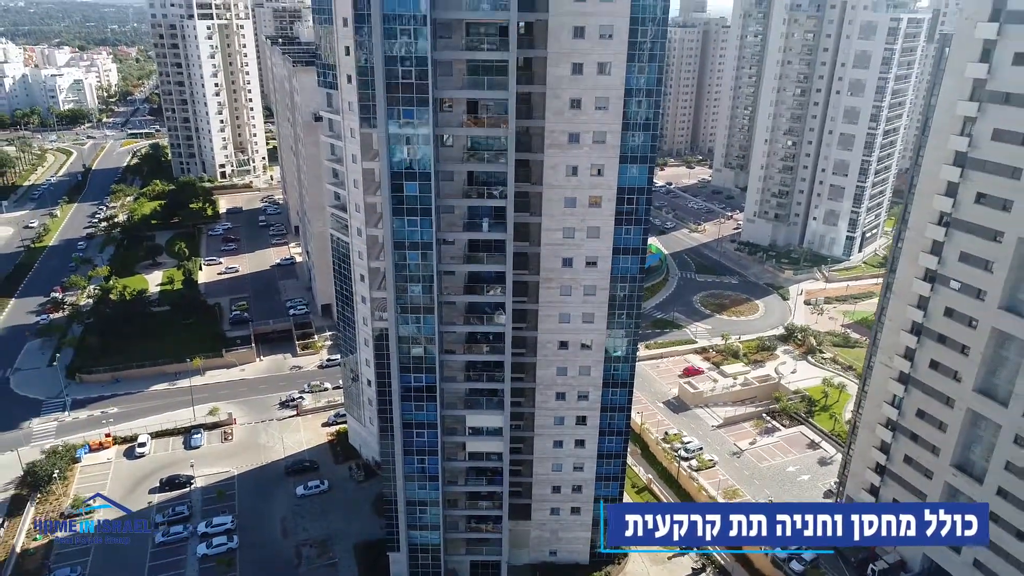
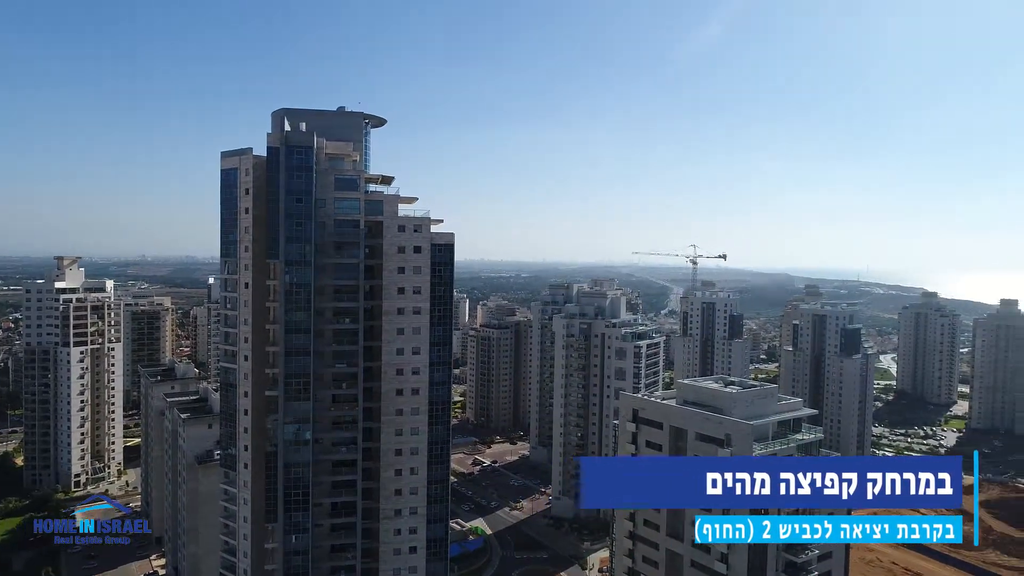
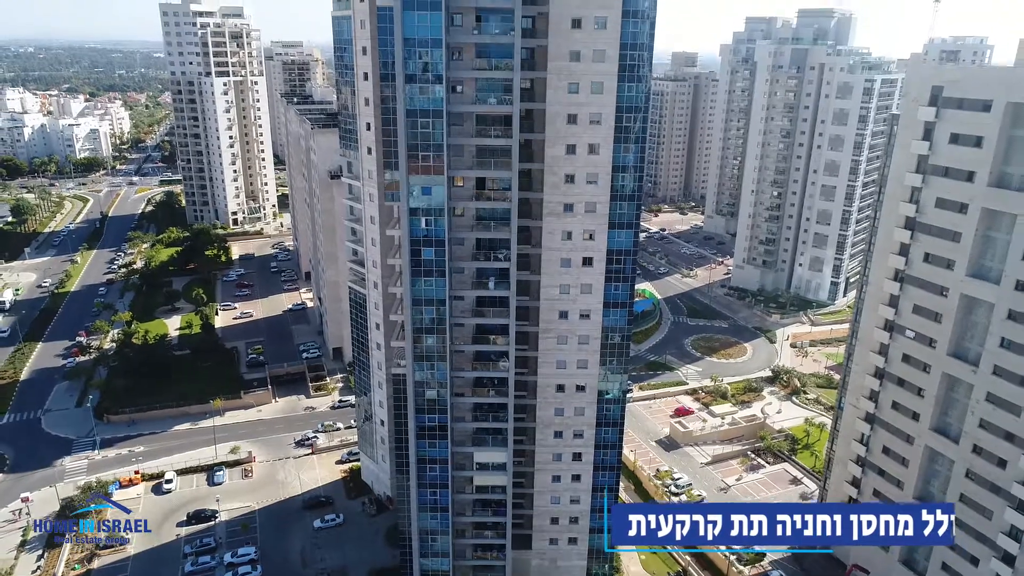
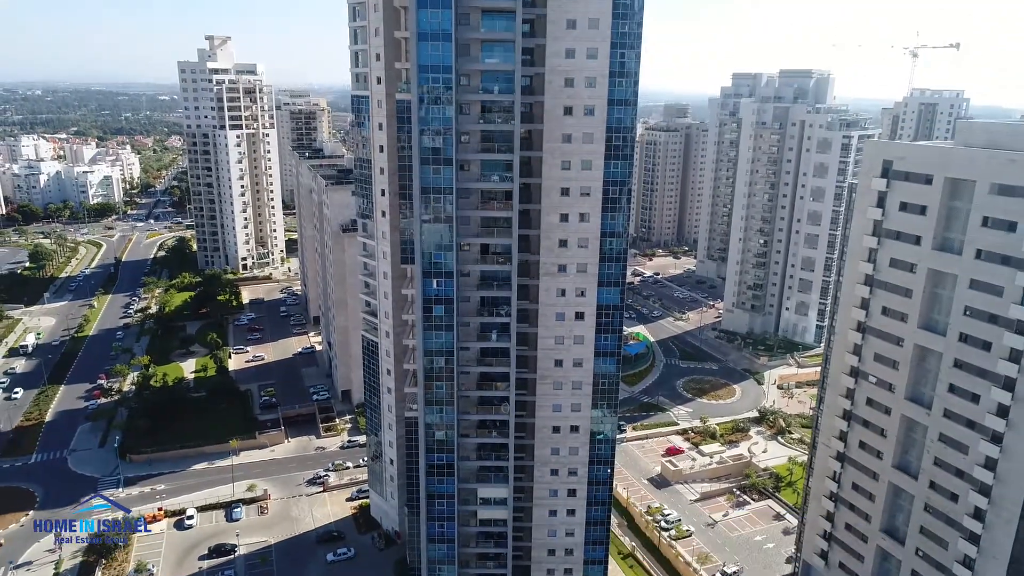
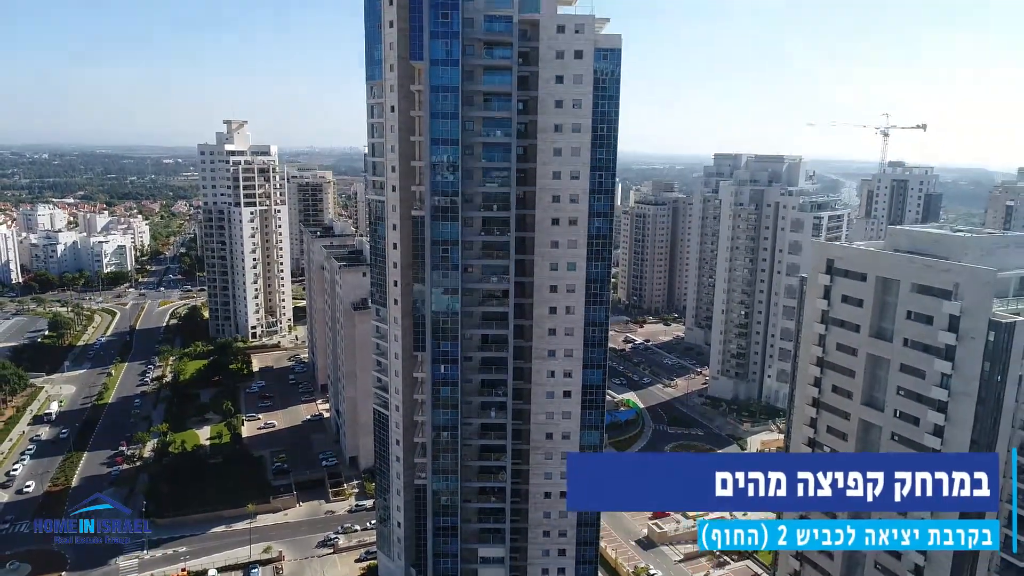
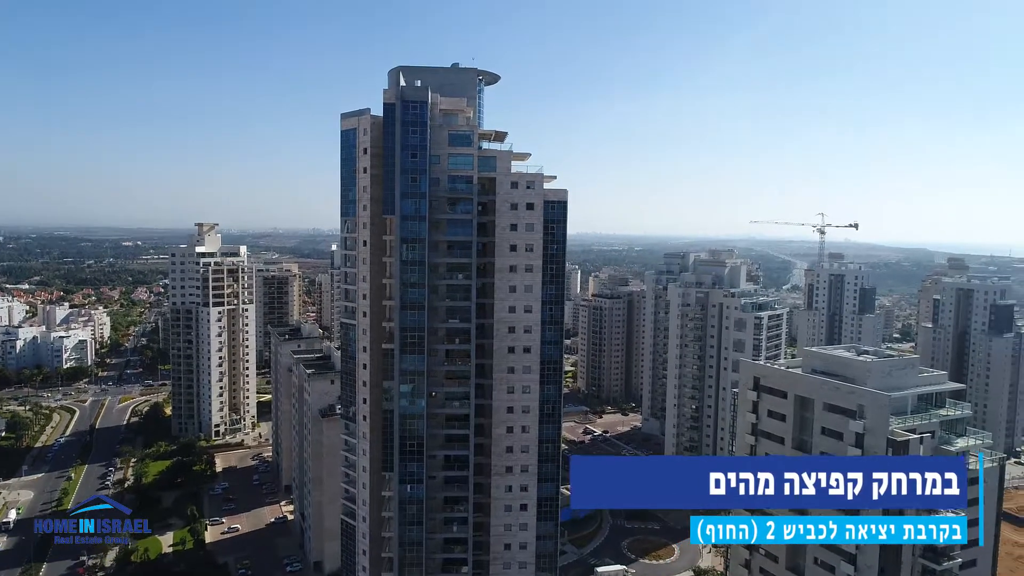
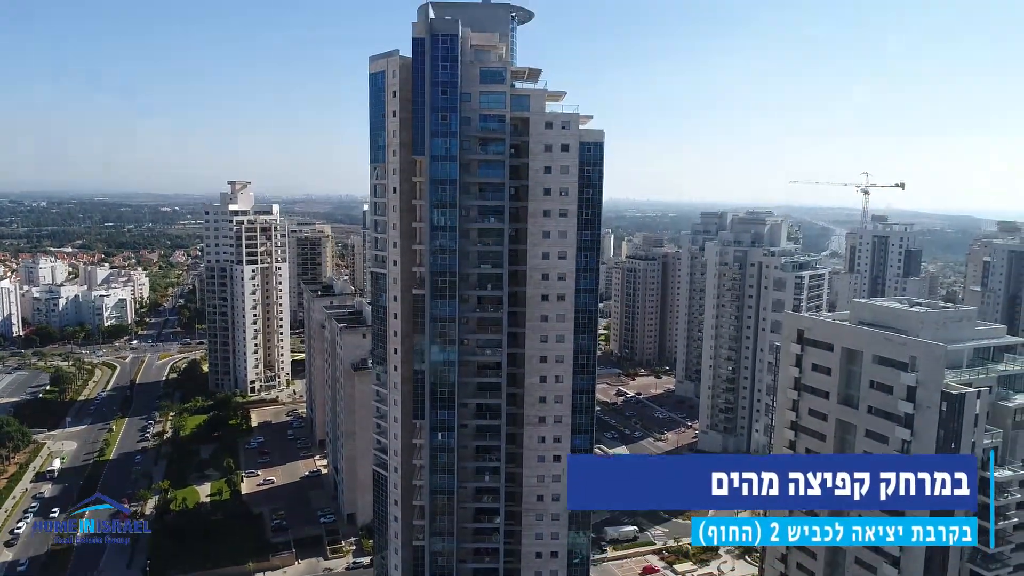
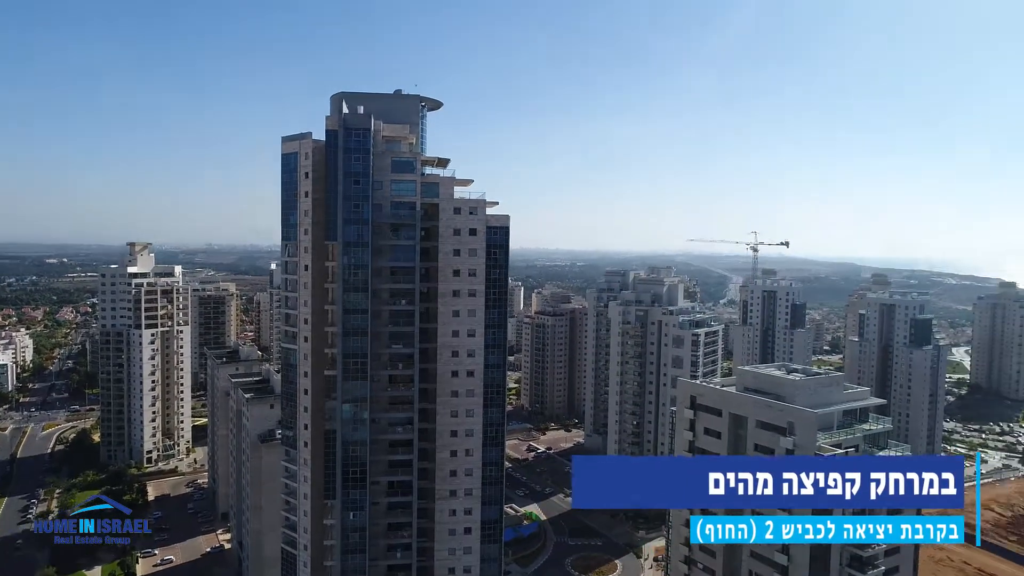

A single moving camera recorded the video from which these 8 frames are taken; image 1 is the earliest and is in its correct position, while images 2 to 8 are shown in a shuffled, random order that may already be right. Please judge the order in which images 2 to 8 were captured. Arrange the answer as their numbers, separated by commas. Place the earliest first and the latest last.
3, 4, 5, 7, 6, 8, 2
